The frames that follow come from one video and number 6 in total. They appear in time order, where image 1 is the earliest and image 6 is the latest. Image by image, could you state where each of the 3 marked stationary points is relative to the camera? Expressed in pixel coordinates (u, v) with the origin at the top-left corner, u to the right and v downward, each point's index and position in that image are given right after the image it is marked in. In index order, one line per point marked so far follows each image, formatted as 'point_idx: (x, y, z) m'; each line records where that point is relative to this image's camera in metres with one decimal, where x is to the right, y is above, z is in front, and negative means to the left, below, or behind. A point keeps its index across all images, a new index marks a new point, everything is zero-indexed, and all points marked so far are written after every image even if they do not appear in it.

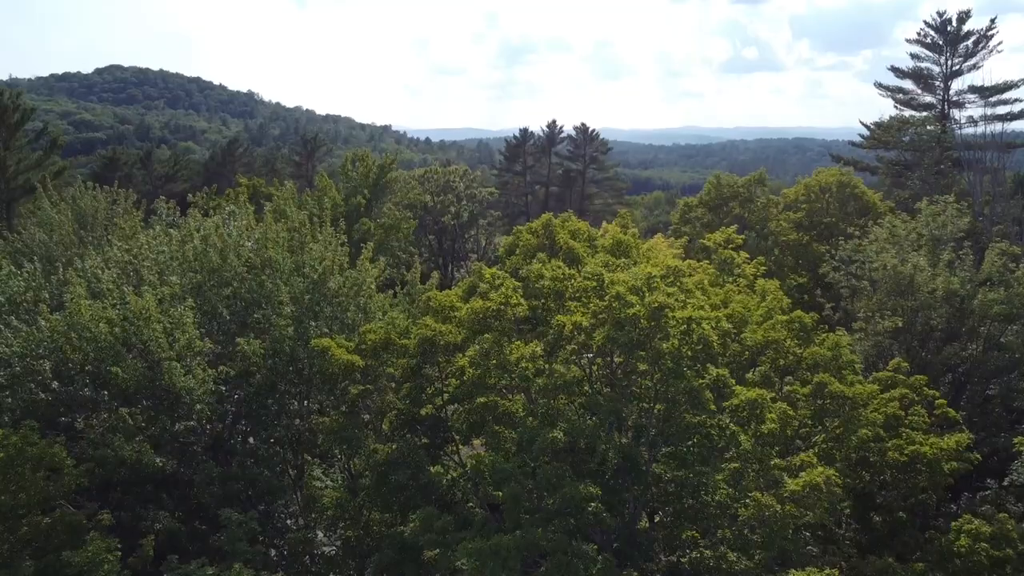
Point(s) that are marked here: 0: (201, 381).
0: (-5.5, -1.8, +13.2) m
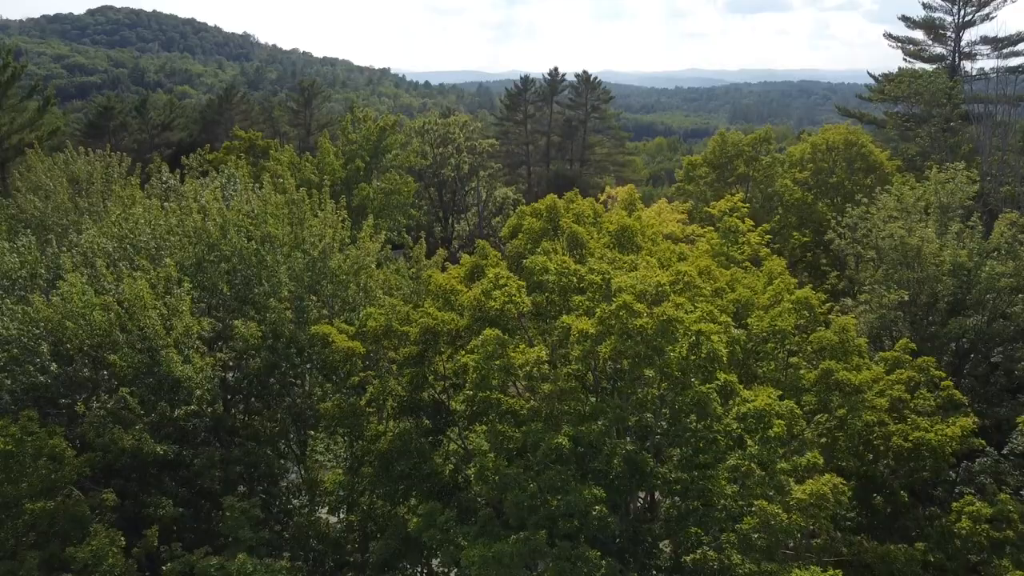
0: (-5.5, -1.5, +13.1) m
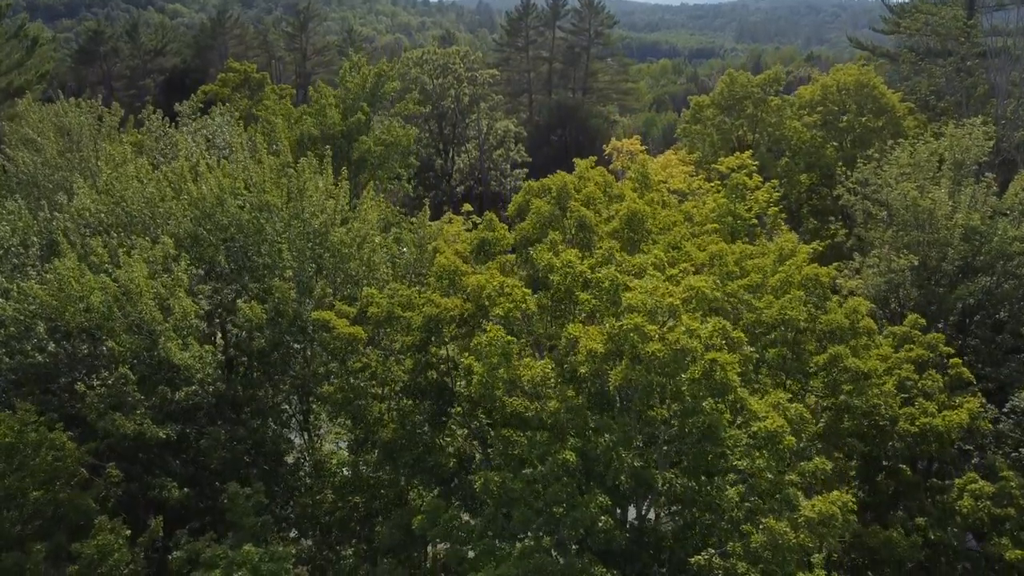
0: (-5.4, -1.2, +12.9) m
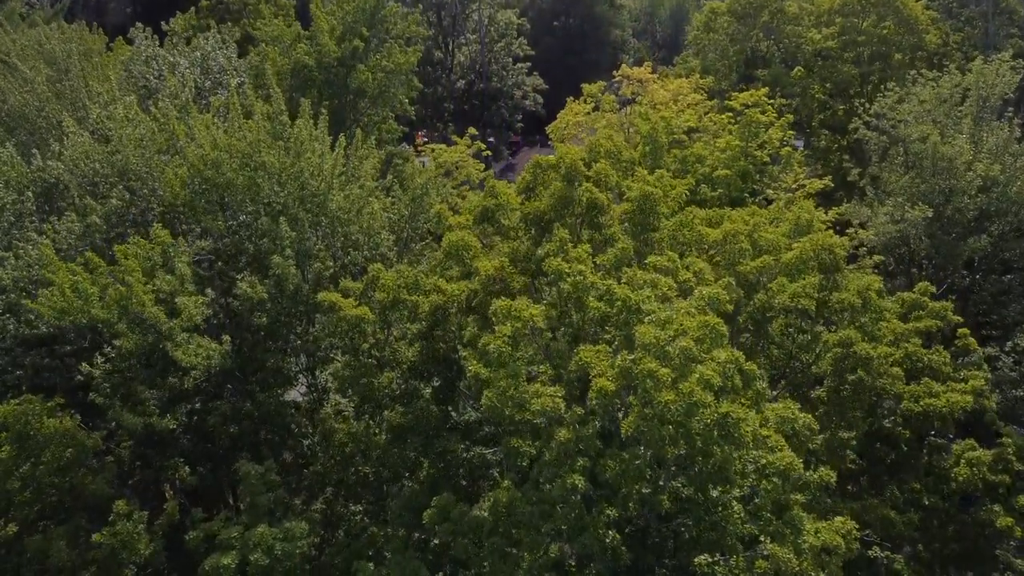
0: (-5.3, -0.8, +12.8) m
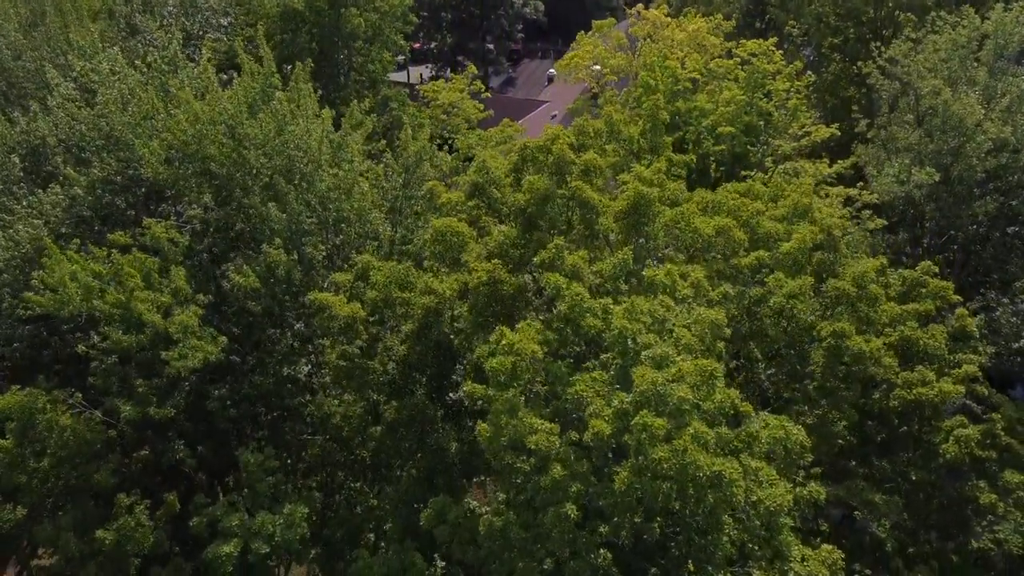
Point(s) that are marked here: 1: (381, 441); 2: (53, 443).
0: (-5.4, -0.6, +12.8) m
1: (-2.2, -2.6, +12.6) m
2: (-7.3, -2.5, +11.7) m
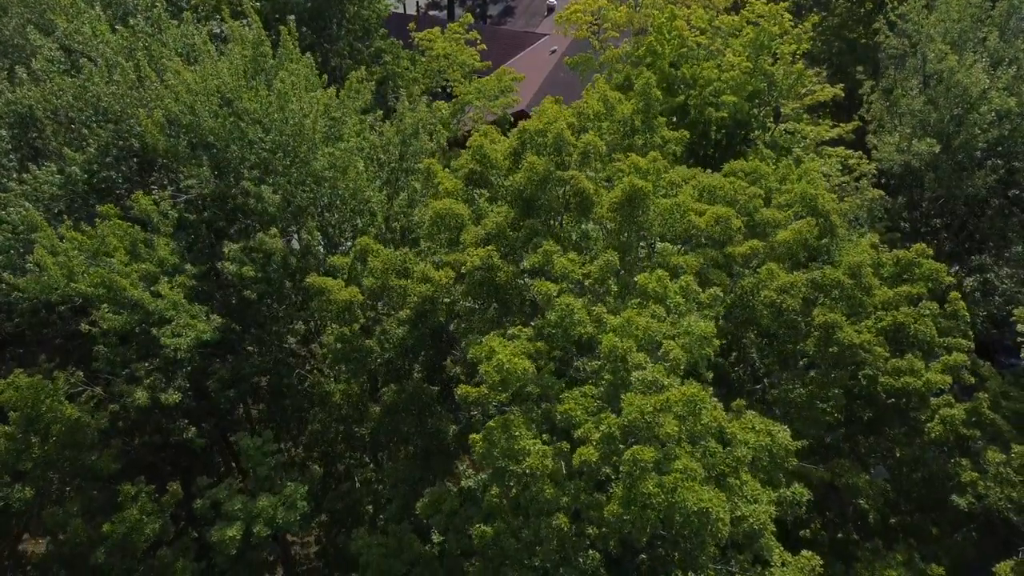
0: (-5.5, -0.3, +12.8) m
1: (-2.3, -2.4, +12.9) m
2: (-7.4, -2.3, +11.9) m
